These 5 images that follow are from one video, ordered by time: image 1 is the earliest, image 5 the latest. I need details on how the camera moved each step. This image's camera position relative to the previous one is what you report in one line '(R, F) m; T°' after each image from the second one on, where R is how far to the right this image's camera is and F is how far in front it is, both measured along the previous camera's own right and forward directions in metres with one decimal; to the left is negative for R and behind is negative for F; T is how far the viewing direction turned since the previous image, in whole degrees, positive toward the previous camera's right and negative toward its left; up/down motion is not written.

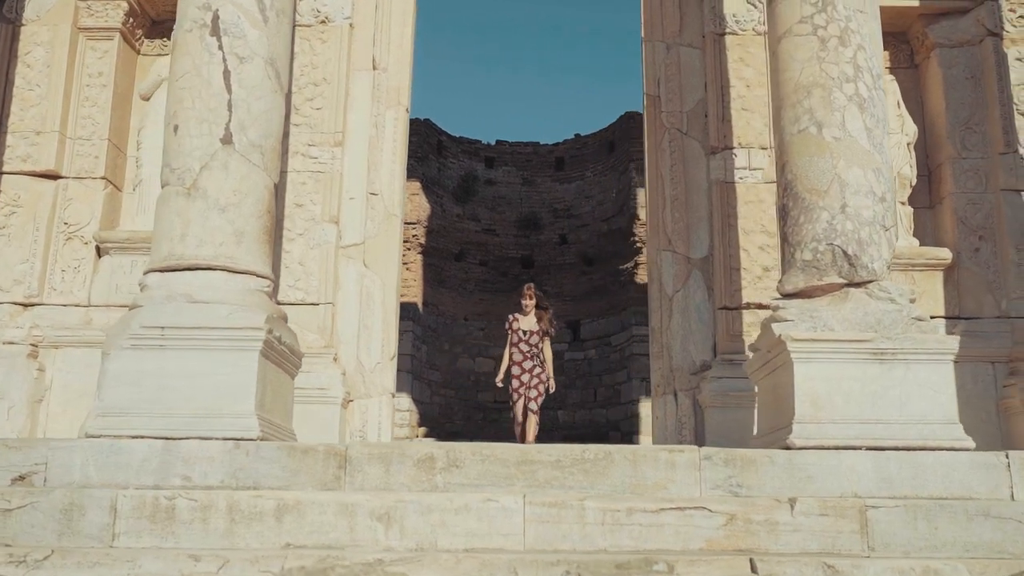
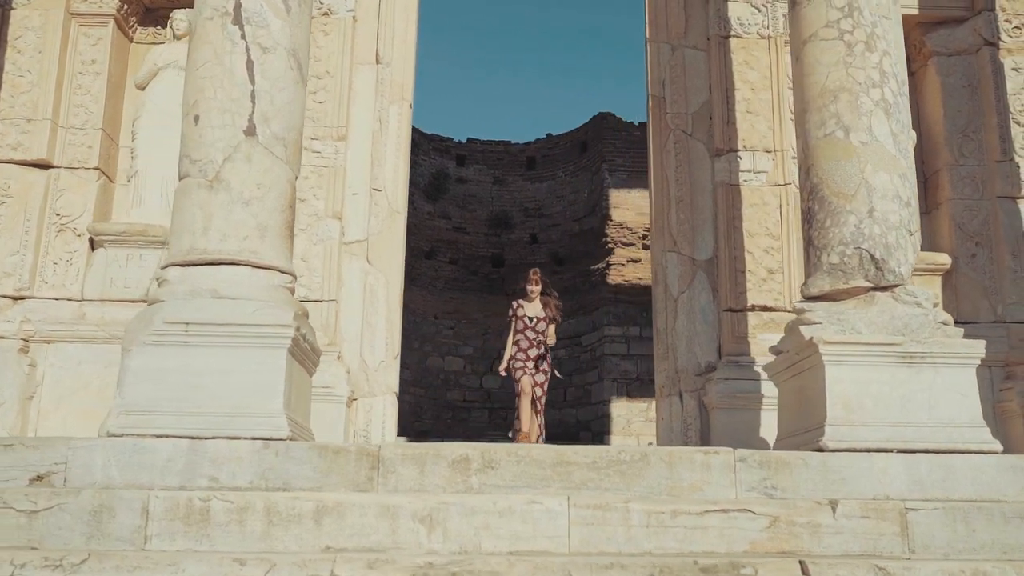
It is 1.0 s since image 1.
(-0.4, +0.1) m; +3°
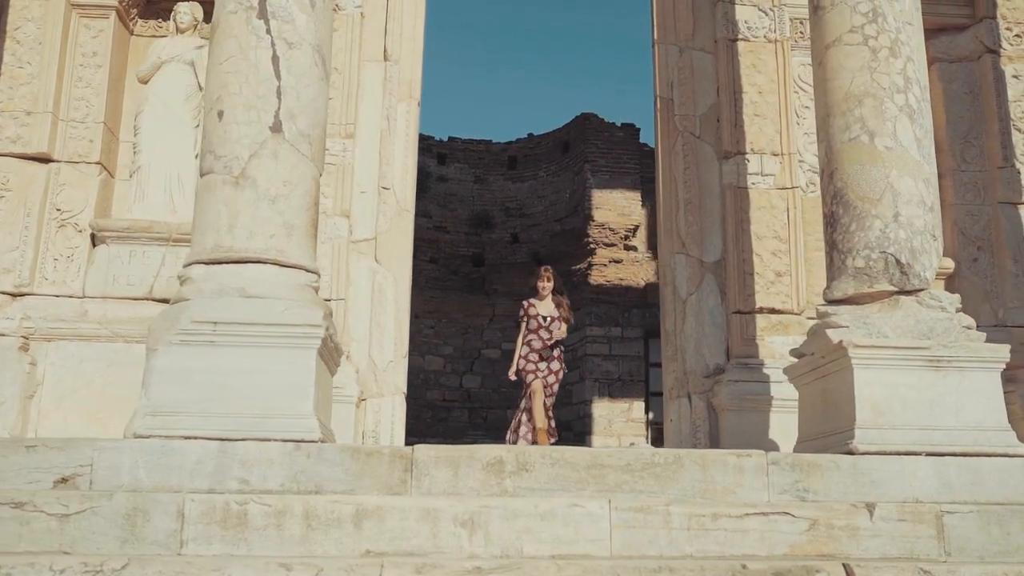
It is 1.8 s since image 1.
(-0.3, 0.0) m; +2°
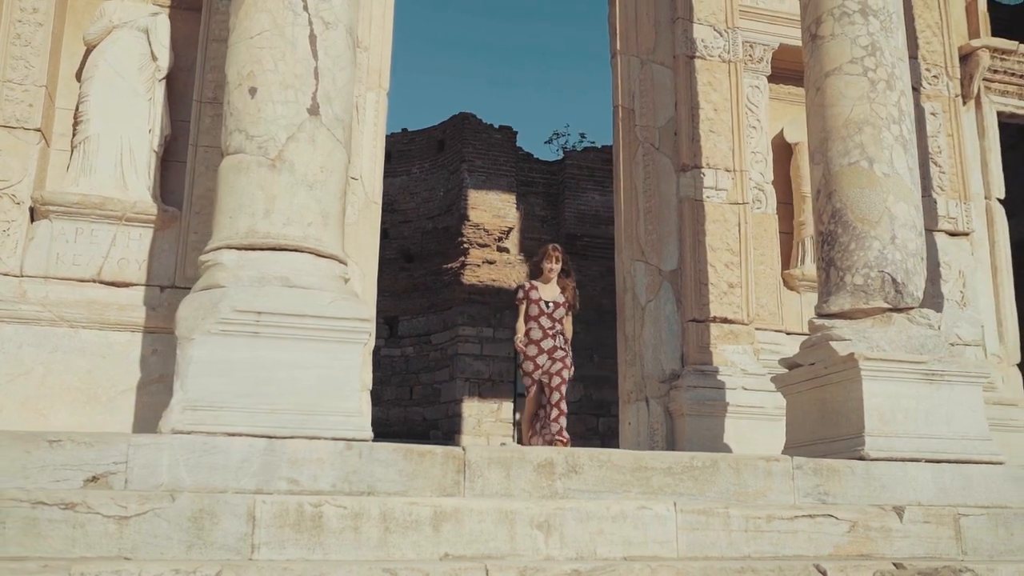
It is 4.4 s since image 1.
(-1.1, +0.1) m; +11°
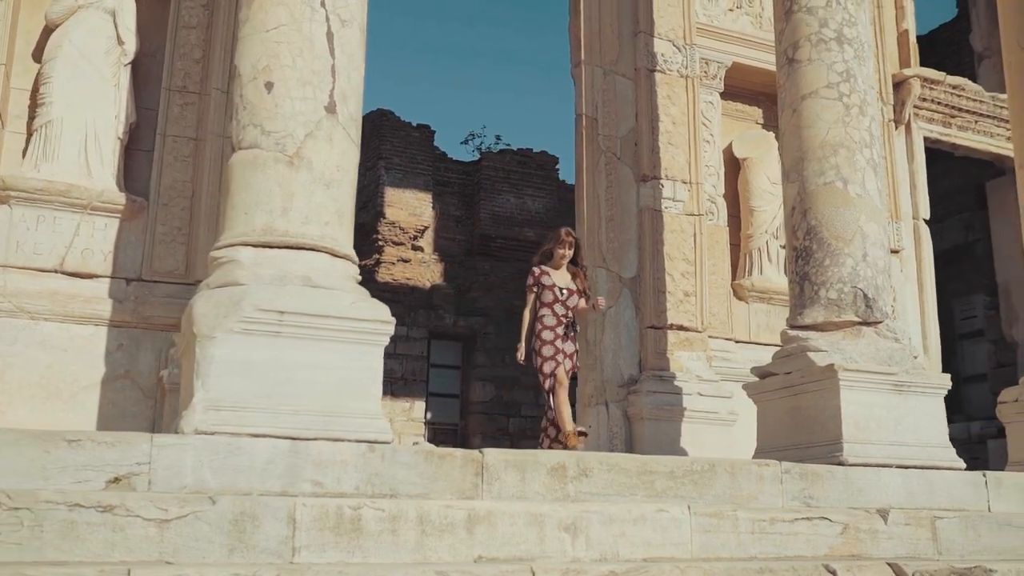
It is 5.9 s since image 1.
(-0.7, 0.0) m; +7°
